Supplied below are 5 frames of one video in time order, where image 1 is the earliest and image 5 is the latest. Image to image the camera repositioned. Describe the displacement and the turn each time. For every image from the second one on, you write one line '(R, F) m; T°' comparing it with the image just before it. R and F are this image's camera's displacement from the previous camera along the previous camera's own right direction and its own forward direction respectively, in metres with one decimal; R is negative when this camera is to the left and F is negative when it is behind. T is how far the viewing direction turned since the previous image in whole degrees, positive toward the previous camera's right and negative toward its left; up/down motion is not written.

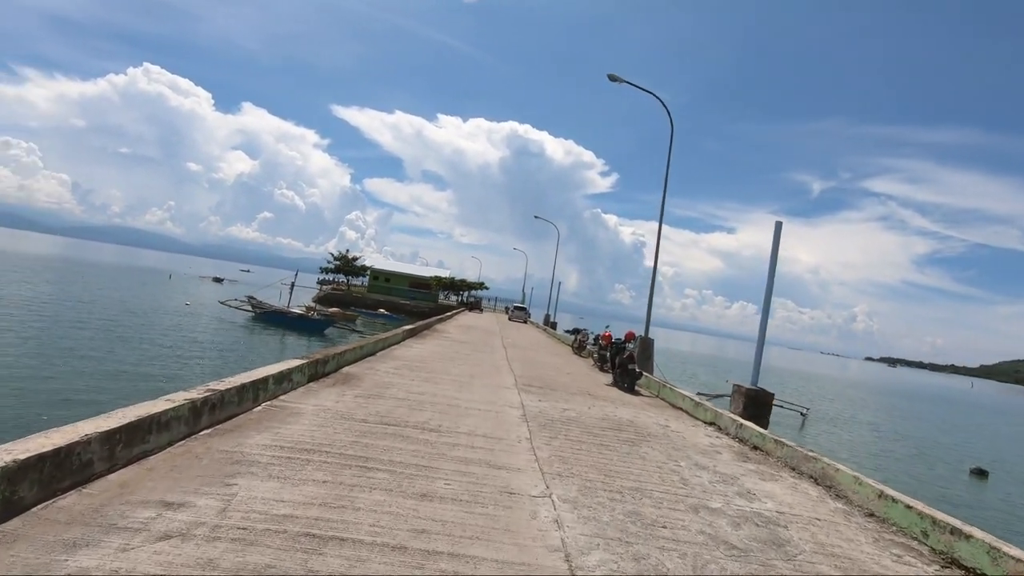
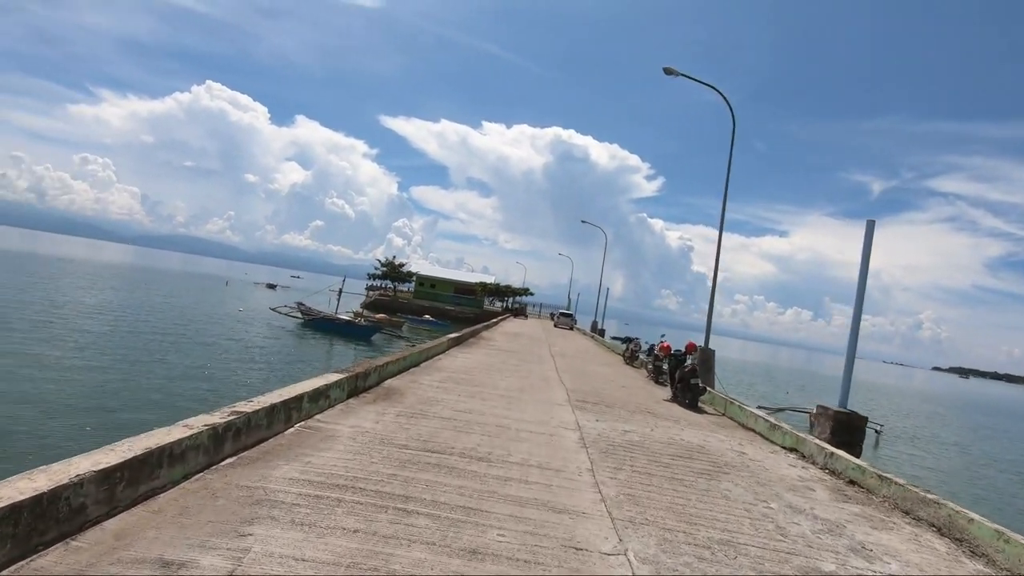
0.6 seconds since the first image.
(-0.2, +0.8) m; -5°
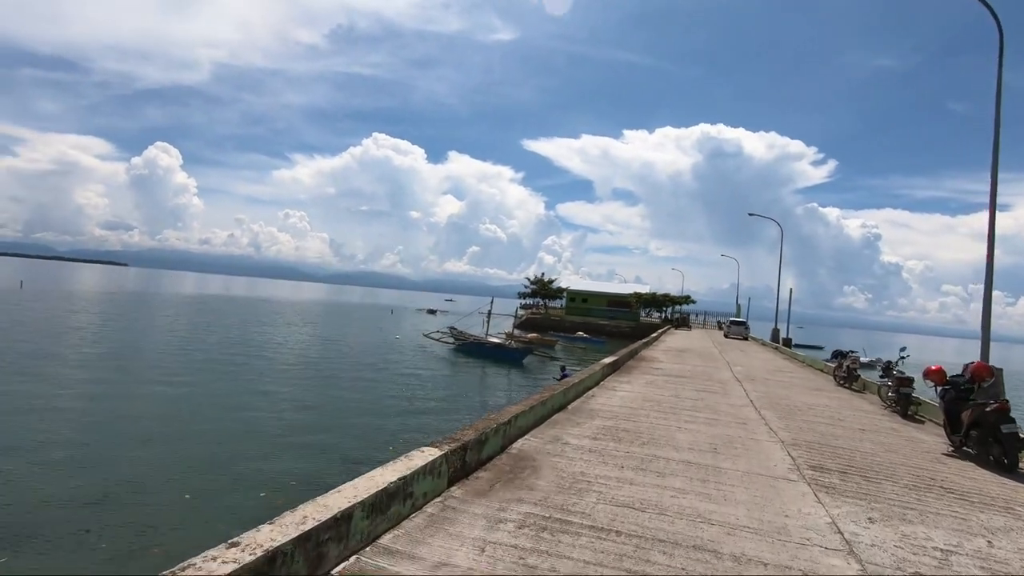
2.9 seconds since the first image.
(-0.3, +3.1) m; -16°
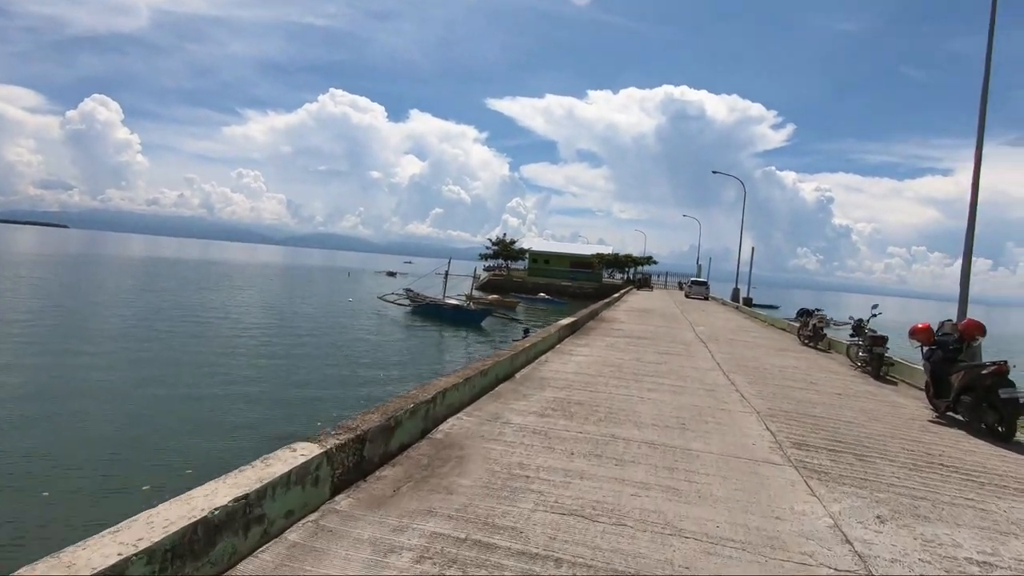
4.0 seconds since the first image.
(+0.4, +1.4) m; +4°
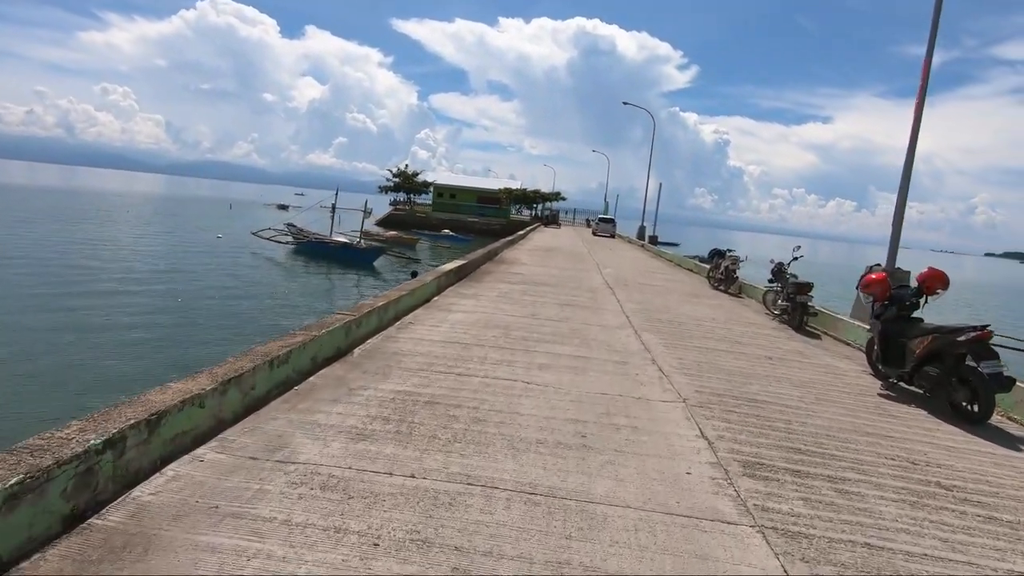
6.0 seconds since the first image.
(+0.8, +2.5) m; +9°
